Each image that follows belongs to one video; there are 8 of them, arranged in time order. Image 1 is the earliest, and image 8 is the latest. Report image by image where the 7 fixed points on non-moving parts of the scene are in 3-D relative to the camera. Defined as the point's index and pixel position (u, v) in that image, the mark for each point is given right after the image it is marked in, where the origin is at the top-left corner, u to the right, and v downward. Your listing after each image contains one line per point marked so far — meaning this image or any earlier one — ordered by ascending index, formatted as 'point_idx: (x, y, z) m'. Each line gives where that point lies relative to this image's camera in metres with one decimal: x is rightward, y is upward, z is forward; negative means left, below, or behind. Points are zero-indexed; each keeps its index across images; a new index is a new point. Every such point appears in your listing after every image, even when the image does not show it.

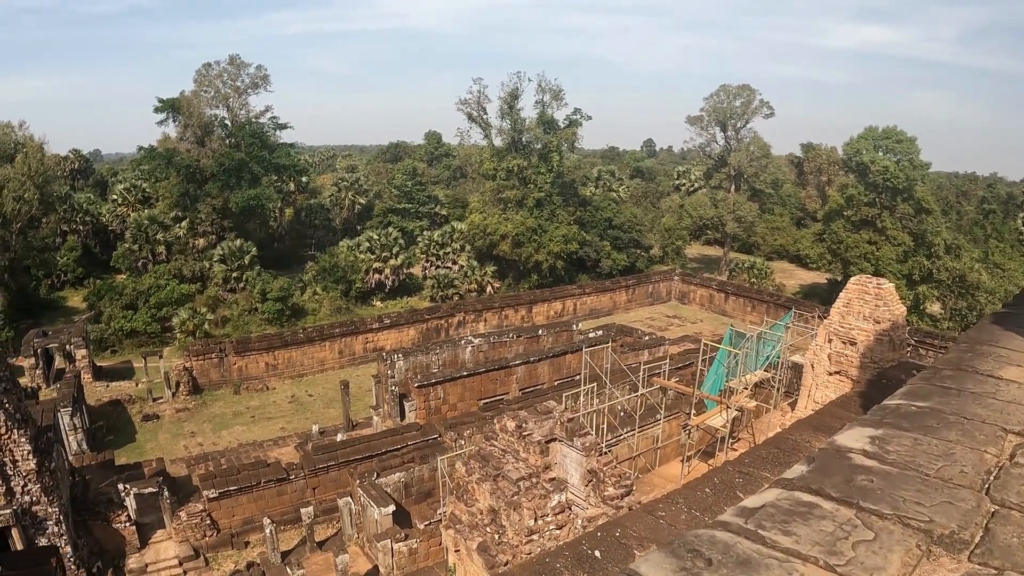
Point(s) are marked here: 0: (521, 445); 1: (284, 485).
0: (+0.1, -2.1, +7.8) m
1: (-3.8, -3.3, +10.1) m
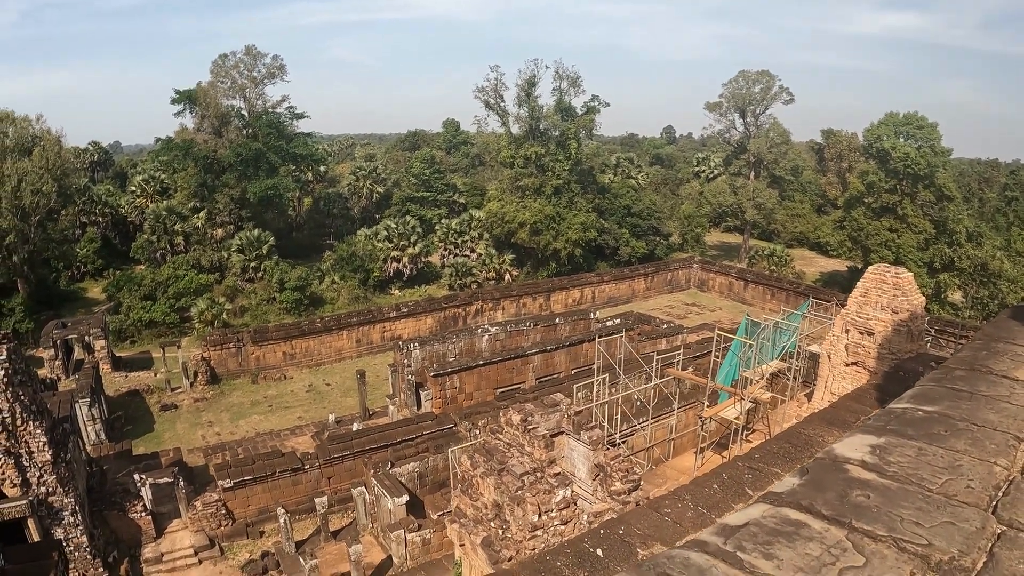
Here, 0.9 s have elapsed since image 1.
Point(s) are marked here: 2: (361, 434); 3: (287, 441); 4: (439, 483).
0: (+0.3, -1.9, +7.7) m
1: (-3.5, -3.1, +10.2) m
2: (-2.5, -2.4, +10.1) m
3: (-4.1, -2.8, +11.1) m
4: (-1.1, -3.0, +9.6) m
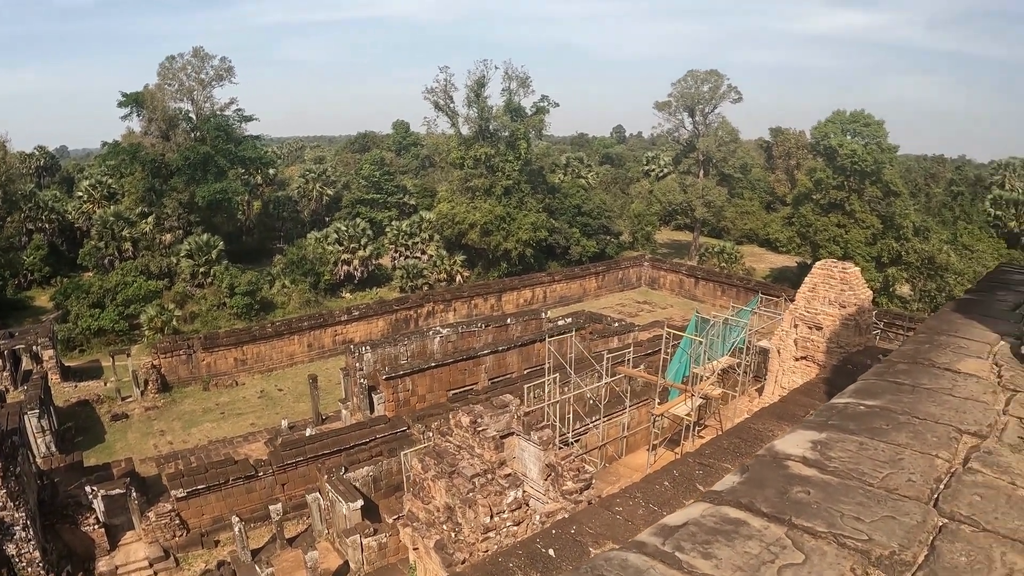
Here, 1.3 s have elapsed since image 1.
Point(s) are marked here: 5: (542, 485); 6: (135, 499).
0: (-0.3, -1.9, +7.7) m
1: (-4.2, -3.2, +10.0) m
2: (-3.2, -2.5, +10.0) m
3: (-4.8, -2.8, +10.9) m
4: (-1.8, -3.1, +9.5) m
5: (+0.5, -2.4, +7.6) m
6: (-5.9, -3.3, +9.6) m
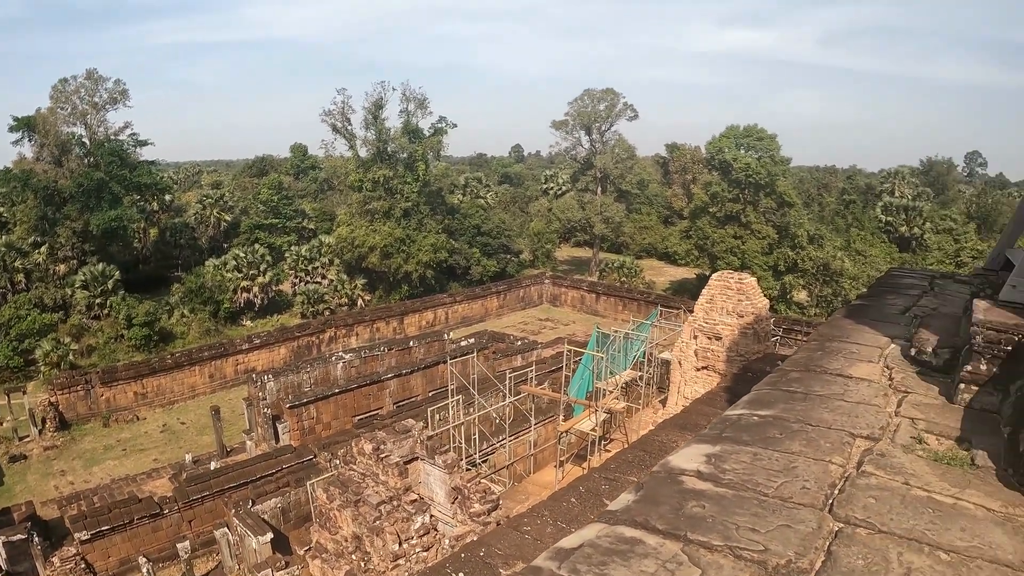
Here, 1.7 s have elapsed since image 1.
0: (-1.6, -2.2, +7.6) m
1: (-5.5, -3.6, +9.6) m
2: (-4.6, -2.9, +9.7) m
3: (-6.2, -3.4, +10.5) m
4: (-3.1, -3.4, +9.2) m
5: (-0.7, -2.7, +7.5) m
6: (-7.2, -3.8, +9.2) m
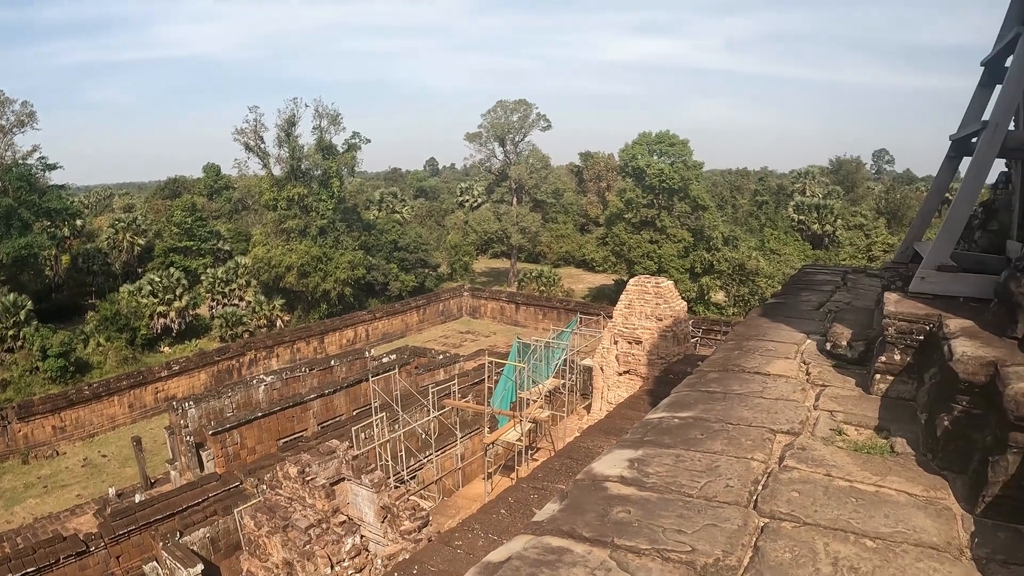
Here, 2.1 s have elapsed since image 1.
0: (-2.6, -2.4, +7.5) m
1: (-6.5, -4.1, +9.3) m
2: (-5.6, -3.3, +9.4) m
3: (-7.3, -3.9, +10.2) m
4: (-4.1, -3.8, +9.0) m
5: (-1.7, -2.9, +7.4) m
6: (-8.2, -4.4, +8.8) m
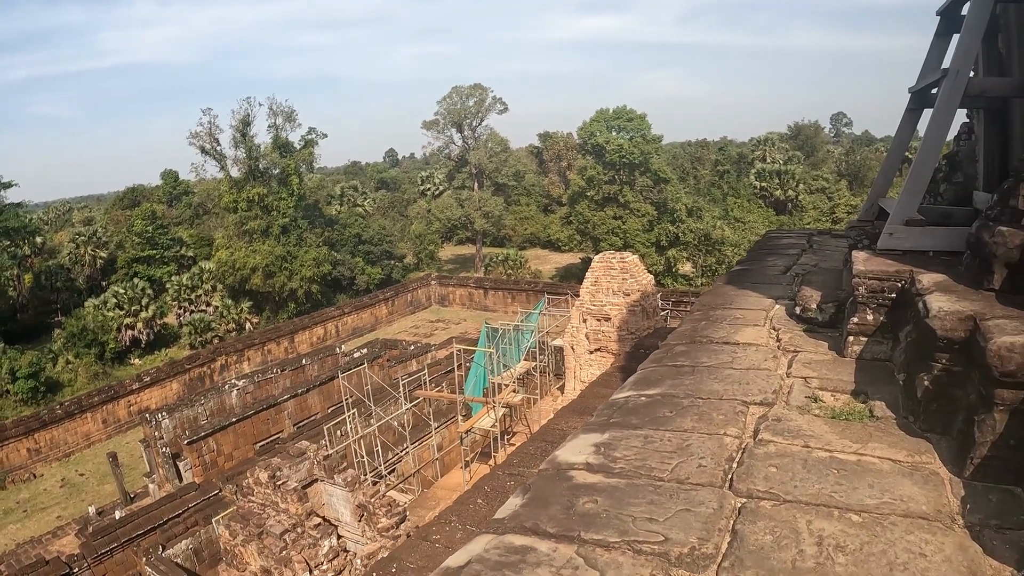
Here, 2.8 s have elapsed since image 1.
0: (-2.8, -2.4, +7.4) m
1: (-6.7, -4.3, +9.2) m
2: (-5.8, -3.5, +9.3) m
3: (-7.5, -4.1, +10.0) m
4: (-4.3, -3.9, +9.0) m
5: (-1.9, -2.8, +7.4) m
6: (-8.3, -4.7, +8.6) m
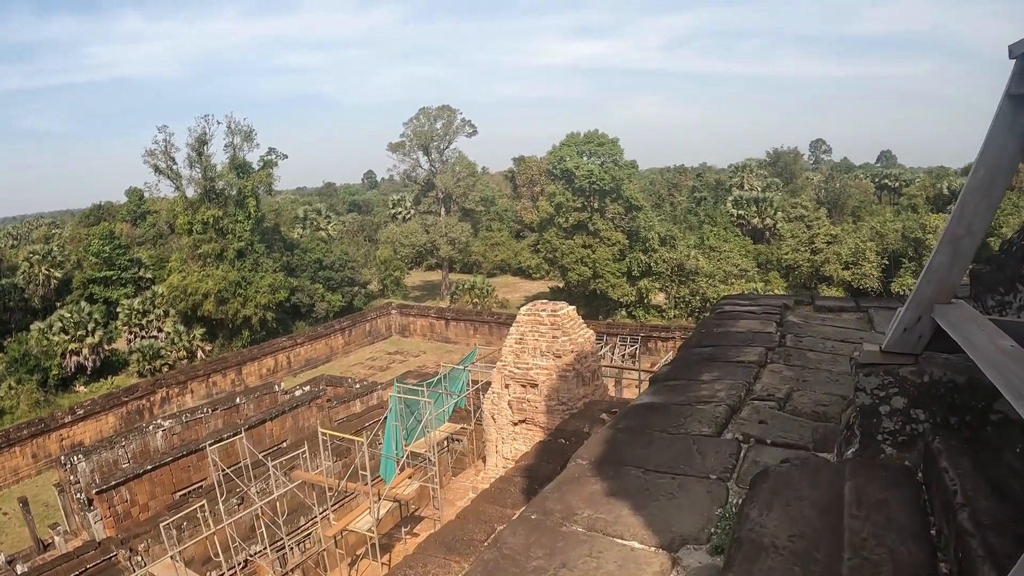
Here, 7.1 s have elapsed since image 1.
0: (-3.2, -2.8, +6.8) m
1: (-7.2, -4.7, +8.4) m
2: (-6.3, -3.9, +8.6) m
3: (-8.0, -4.5, +9.2) m
4: (-4.8, -4.2, +8.3) m
5: (-2.3, -3.1, +6.8) m
6: (-8.8, -5.0, +7.8) m
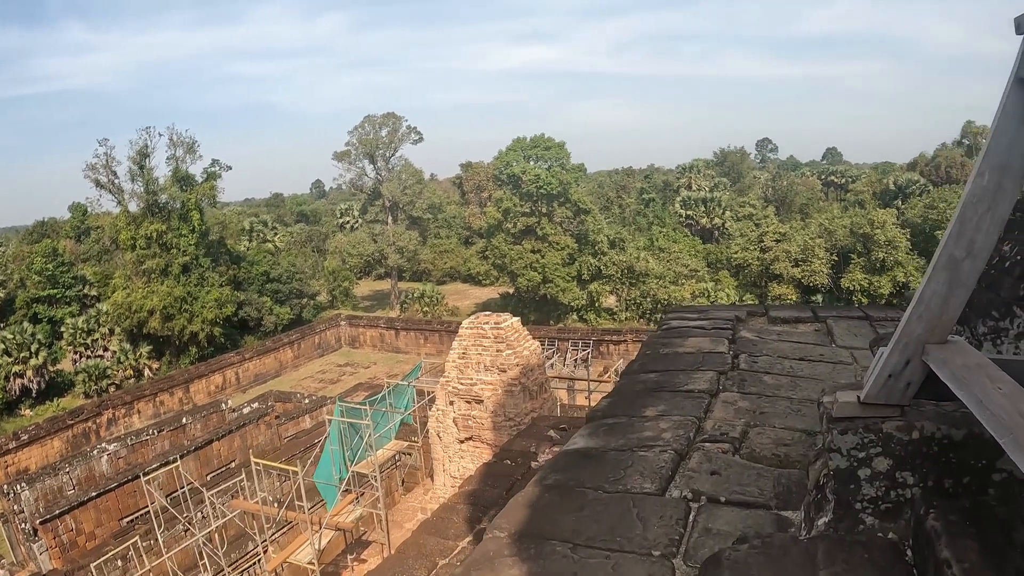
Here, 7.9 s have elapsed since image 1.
0: (-3.6, -3.0, +6.4) m
1: (-7.6, -5.0, +7.8) m
2: (-6.8, -4.2, +8.0) m
3: (-8.4, -4.9, +8.5) m
4: (-5.2, -4.5, +7.8) m
5: (-2.7, -3.3, +6.5) m
6: (-9.1, -5.5, +7.0) m
